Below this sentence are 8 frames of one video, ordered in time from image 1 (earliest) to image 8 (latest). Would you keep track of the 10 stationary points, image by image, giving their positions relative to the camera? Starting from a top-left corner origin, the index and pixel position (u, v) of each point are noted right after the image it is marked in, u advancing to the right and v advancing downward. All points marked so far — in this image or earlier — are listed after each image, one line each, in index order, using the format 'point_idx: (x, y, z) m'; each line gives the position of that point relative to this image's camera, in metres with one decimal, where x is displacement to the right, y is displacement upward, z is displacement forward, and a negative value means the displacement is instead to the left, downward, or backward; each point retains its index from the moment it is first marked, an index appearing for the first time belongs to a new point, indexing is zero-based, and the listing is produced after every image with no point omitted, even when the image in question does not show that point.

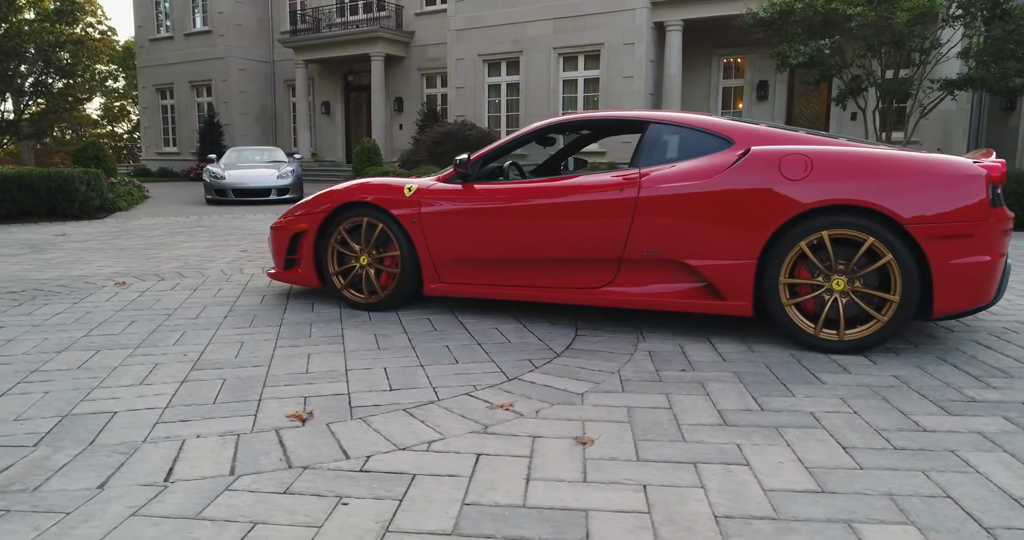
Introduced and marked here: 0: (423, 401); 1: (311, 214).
0: (-0.4, -0.5, +2.9) m
1: (-1.4, +0.4, +4.8) m
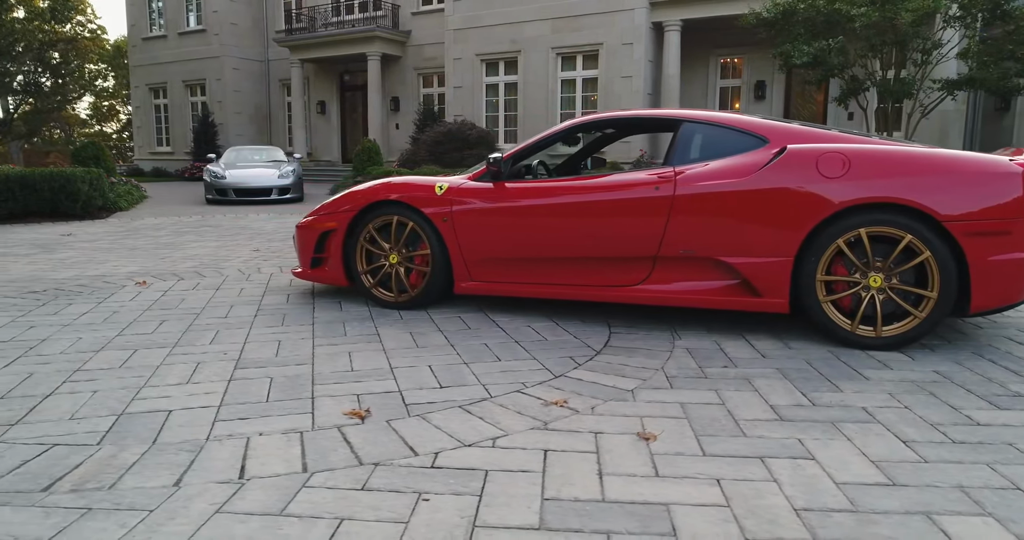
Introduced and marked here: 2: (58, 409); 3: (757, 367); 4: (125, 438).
0: (-0.1, -0.5, +2.9) m
1: (-1.2, +0.4, +4.8) m
2: (-1.8, -0.6, +2.8) m
3: (+1.2, -0.5, +3.4) m
4: (-1.4, -0.6, +2.5) m
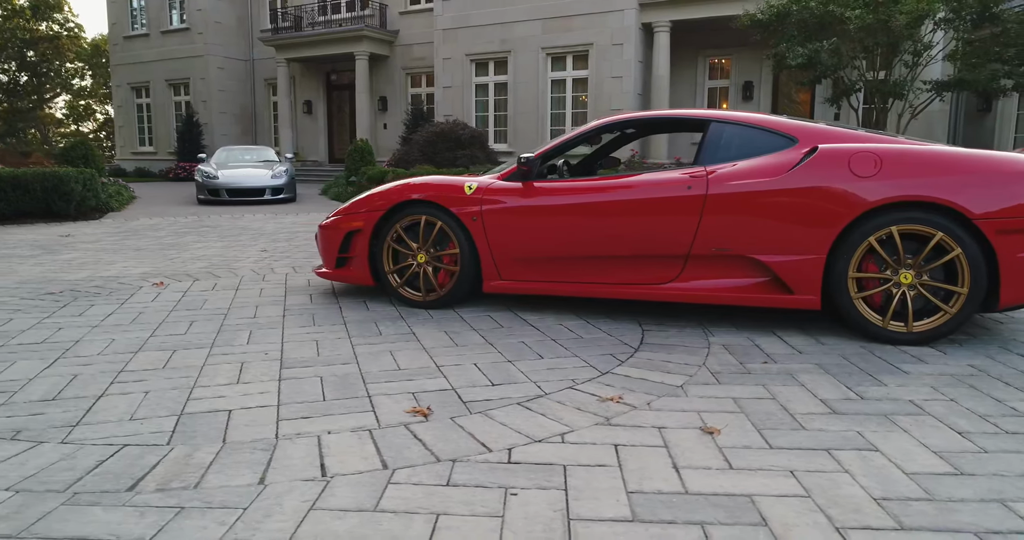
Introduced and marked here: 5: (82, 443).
0: (+0.1, -0.5, +3.0) m
1: (-1.0, +0.4, +4.8) m
2: (-1.6, -0.6, +2.8) m
3: (+1.4, -0.5, +3.5) m
4: (-1.1, -0.6, +2.5) m
5: (-1.5, -0.6, +2.5) m
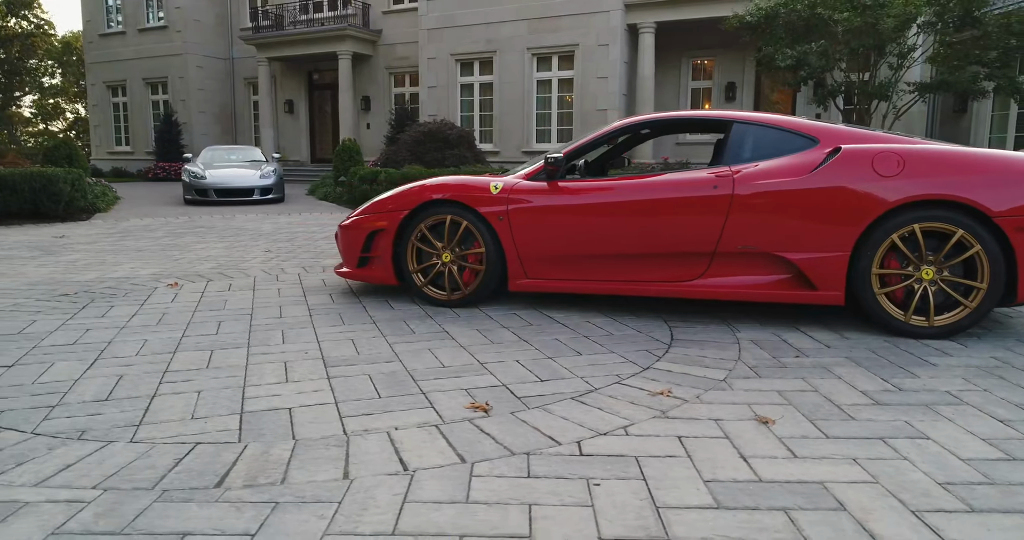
0: (+0.3, -0.5, +3.0) m
1: (-0.8, +0.4, +4.8) m
2: (-1.4, -0.6, +2.8) m
3: (+1.6, -0.4, +3.6) m
4: (-0.9, -0.6, +2.5) m
5: (-1.2, -0.6, +2.5) m
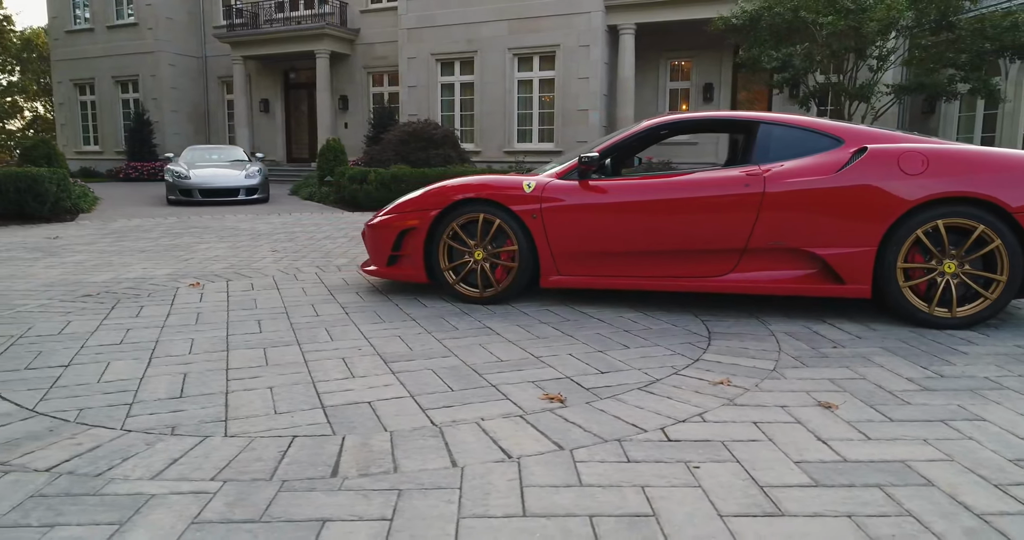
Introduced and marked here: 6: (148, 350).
0: (+0.6, -0.5, +3.2) m
1: (-0.6, +0.4, +4.9) m
2: (-1.1, -0.5, +2.9) m
3: (+1.9, -0.4, +3.8) m
4: (-0.6, -0.6, +2.6) m
5: (-0.9, -0.6, +2.5) m
6: (-1.9, -0.4, +3.7) m
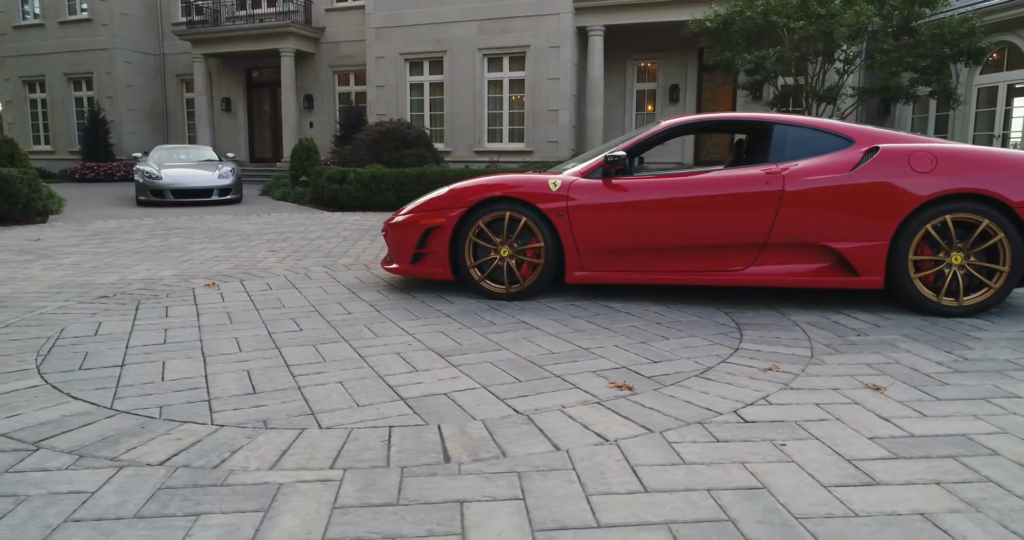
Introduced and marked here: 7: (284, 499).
0: (+0.9, -0.5, +3.3) m
1: (-0.5, +0.4, +5.0) m
2: (-0.8, -0.5, +2.9) m
3: (+2.1, -0.4, +4.0) m
4: (-0.3, -0.6, +2.7) m
5: (-0.6, -0.6, +2.6) m
6: (-1.7, -0.4, +3.7) m
7: (-0.7, -0.7, +2.1) m
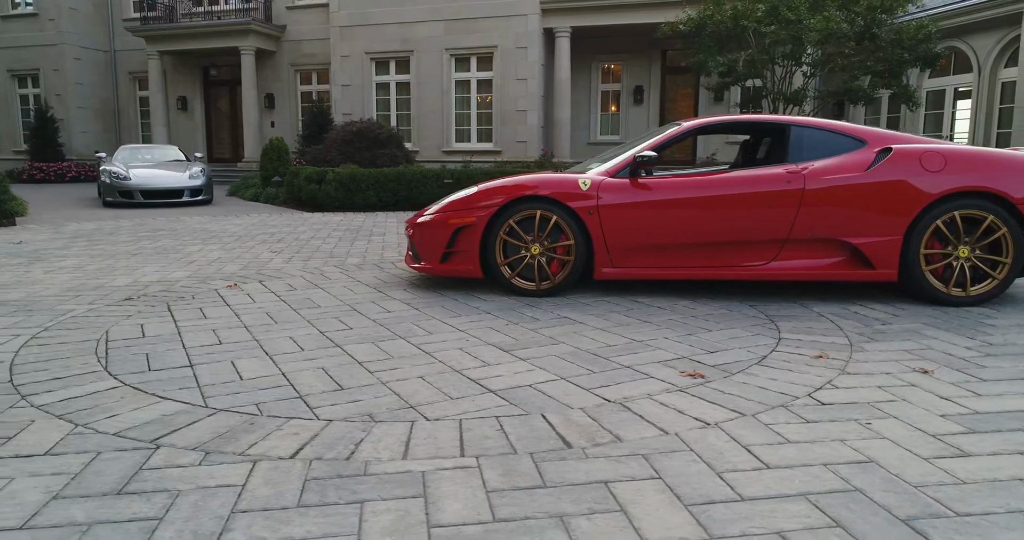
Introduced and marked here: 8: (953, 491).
0: (+1.2, -0.4, +3.5) m
1: (-0.2, +0.4, +5.1) m
2: (-0.4, -0.5, +3.0) m
3: (+2.4, -0.3, +4.3) m
4: (+0.1, -0.5, +2.8) m
5: (-0.2, -0.6, +2.7) m
6: (-1.3, -0.4, +3.7) m
7: (-0.2, -0.6, +2.1) m
8: (+1.3, -0.7, +2.1) m
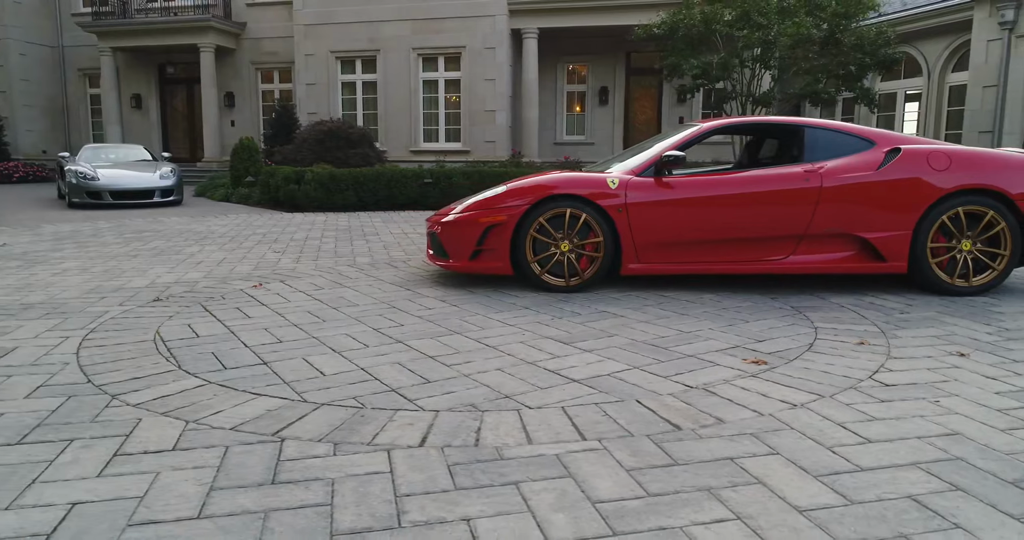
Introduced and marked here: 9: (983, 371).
0: (+1.5, -0.4, +3.7) m
1: (0.0, +0.5, +5.2) m
2: (0.0, -0.5, +3.1) m
3: (+2.7, -0.3, +4.6) m
4: (+0.5, -0.5, +3.0) m
5: (+0.2, -0.5, +2.8) m
6: (-1.0, -0.4, +3.8) m
7: (+0.2, -0.6, +2.3) m
8: (+1.7, -0.6, +2.3) m
9: (+2.2, -0.5, +3.3) m
